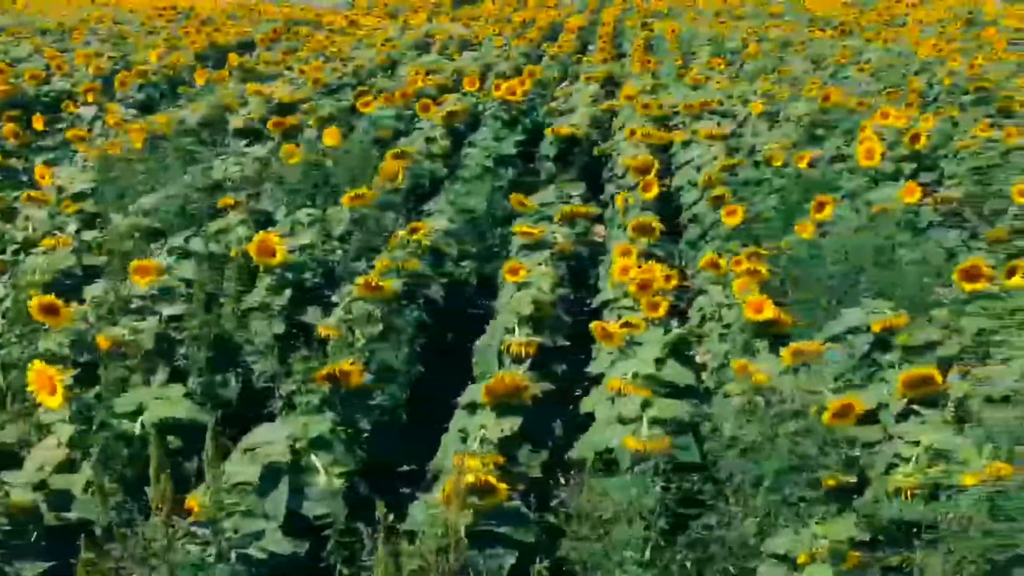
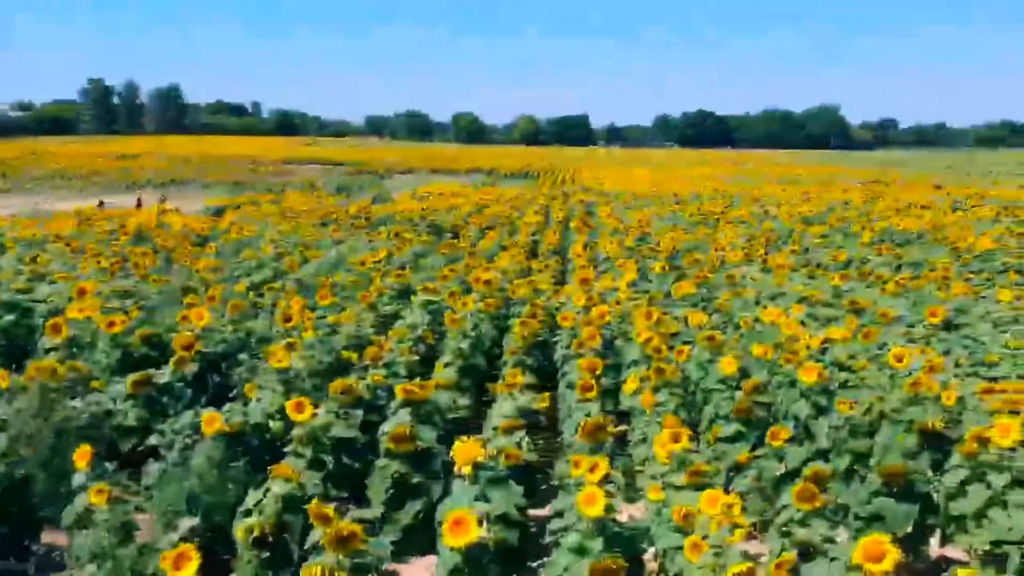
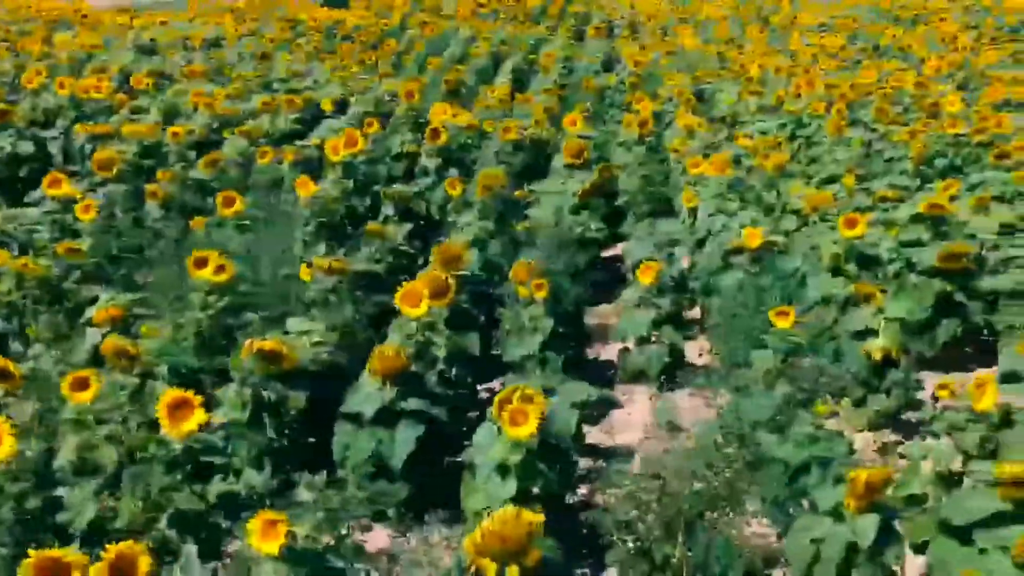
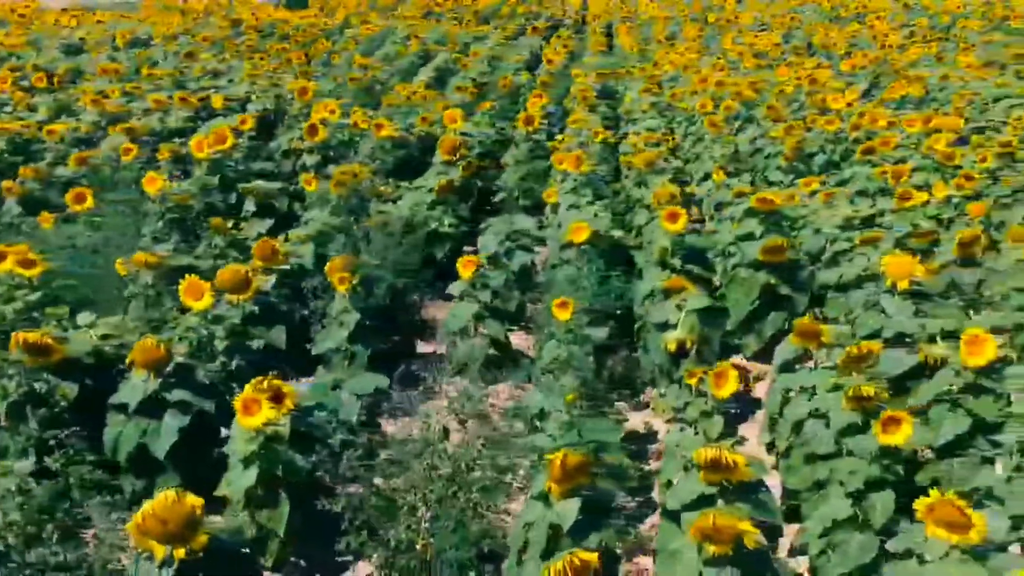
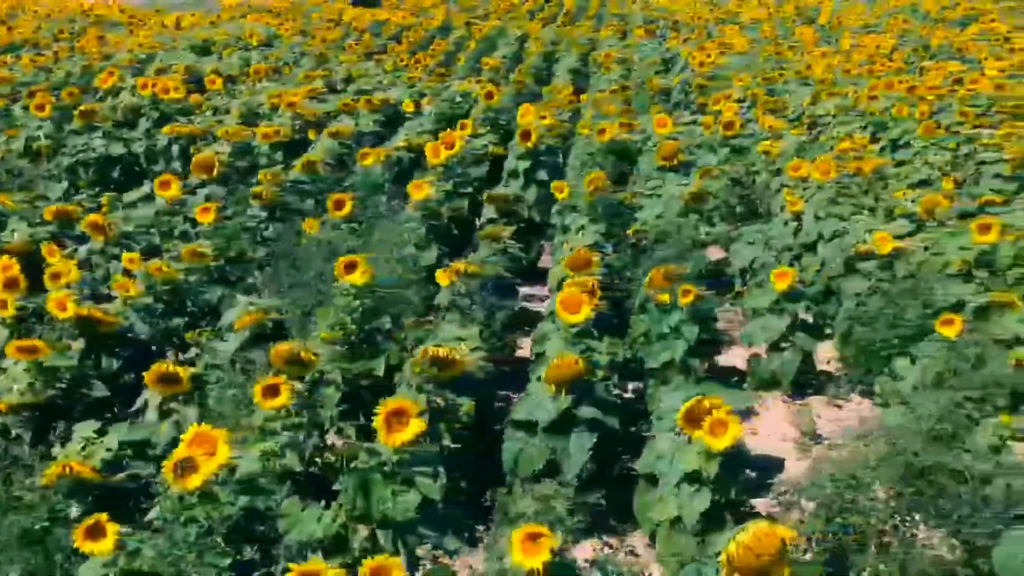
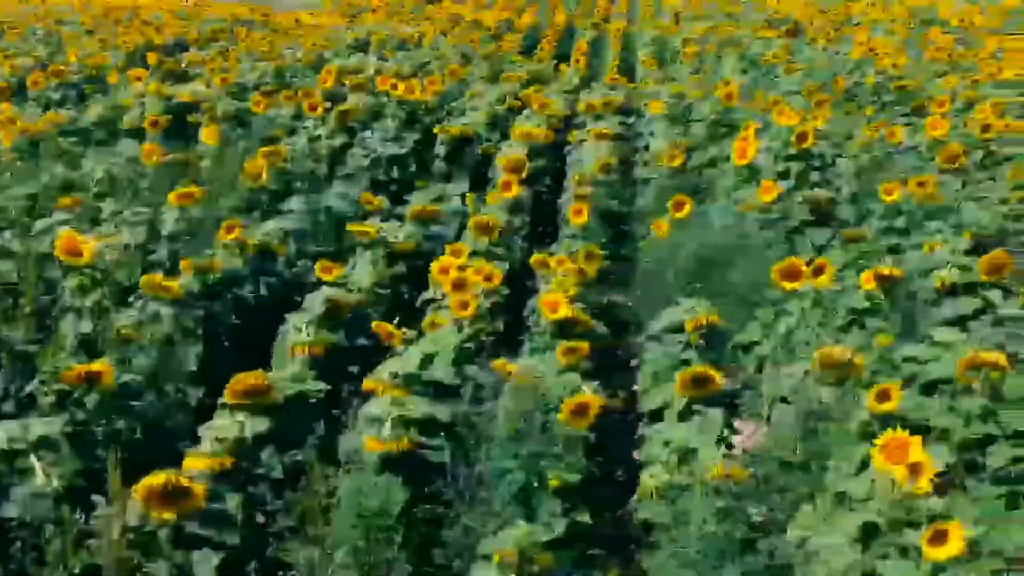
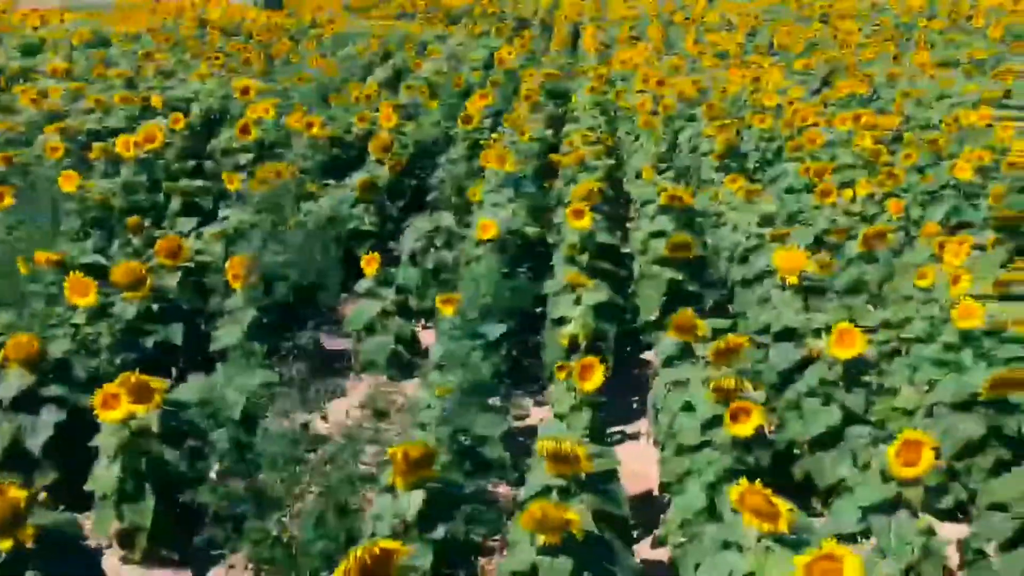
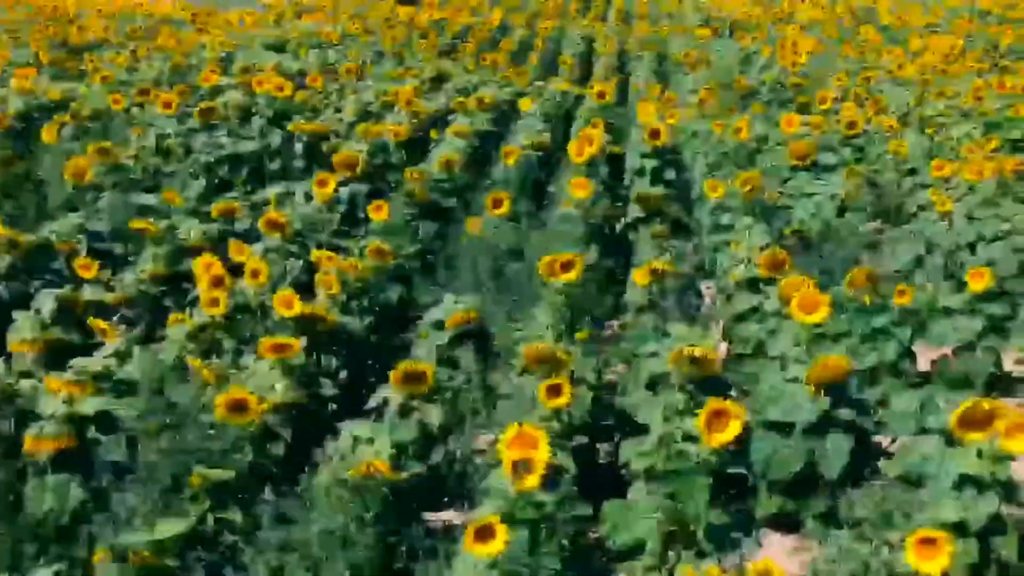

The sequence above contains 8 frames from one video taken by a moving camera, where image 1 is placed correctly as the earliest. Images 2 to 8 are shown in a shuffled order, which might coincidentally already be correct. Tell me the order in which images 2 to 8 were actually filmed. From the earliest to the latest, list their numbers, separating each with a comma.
6, 8, 5, 3, 4, 7, 2
